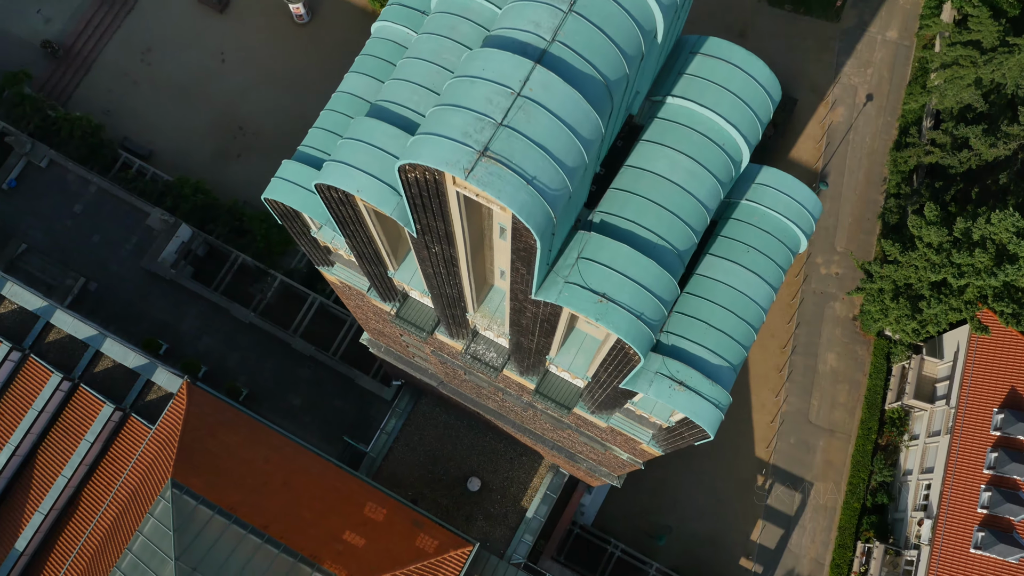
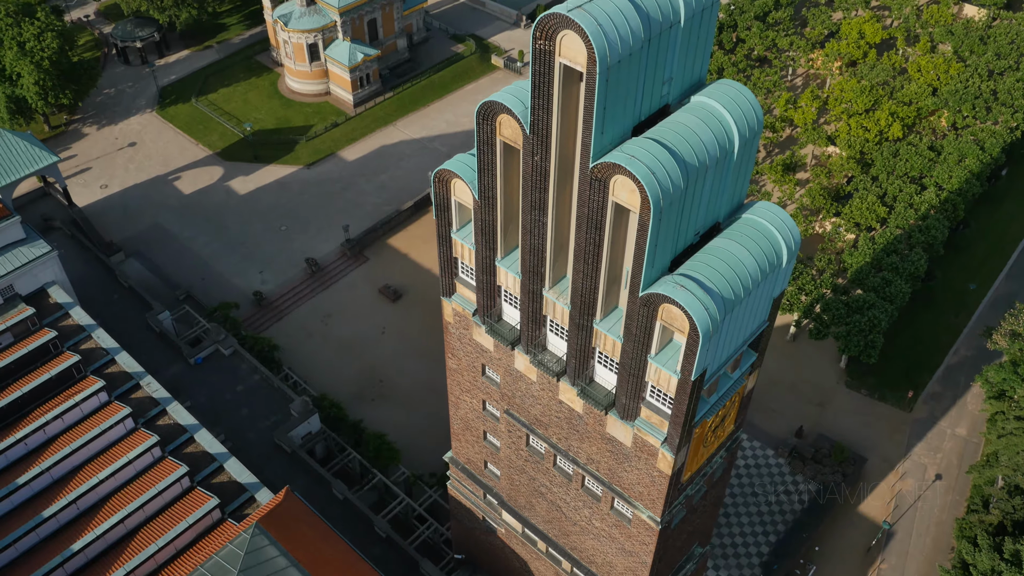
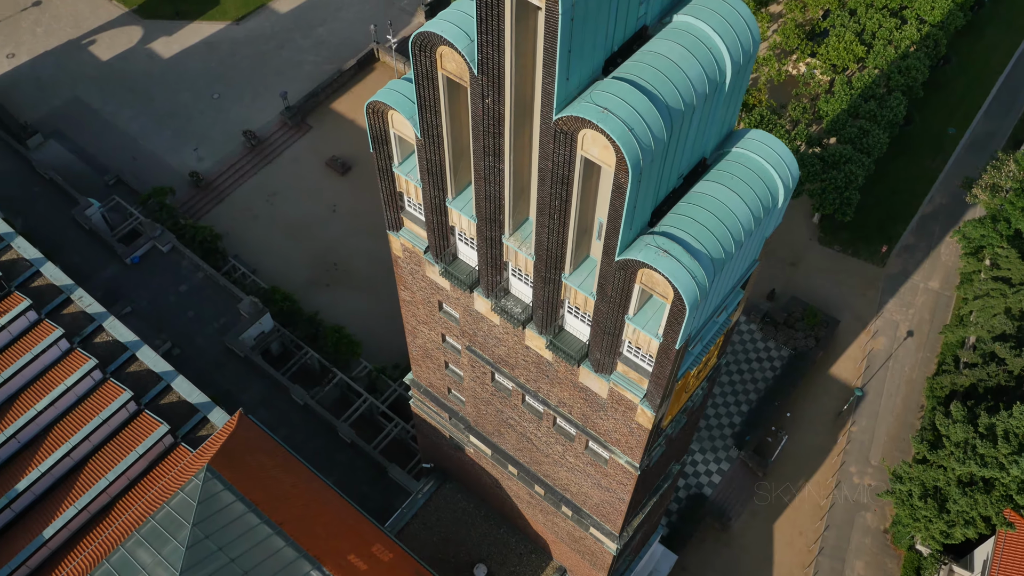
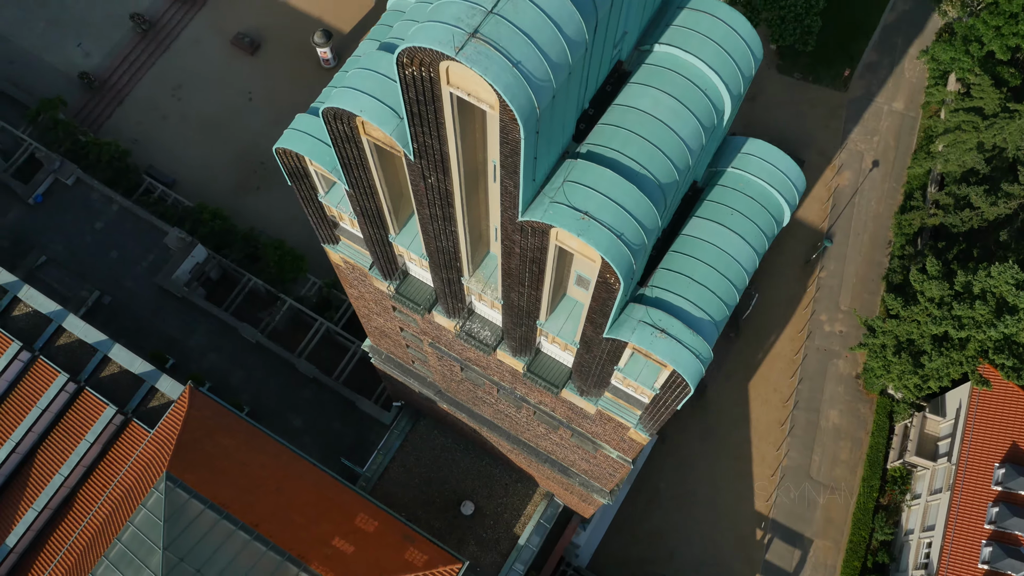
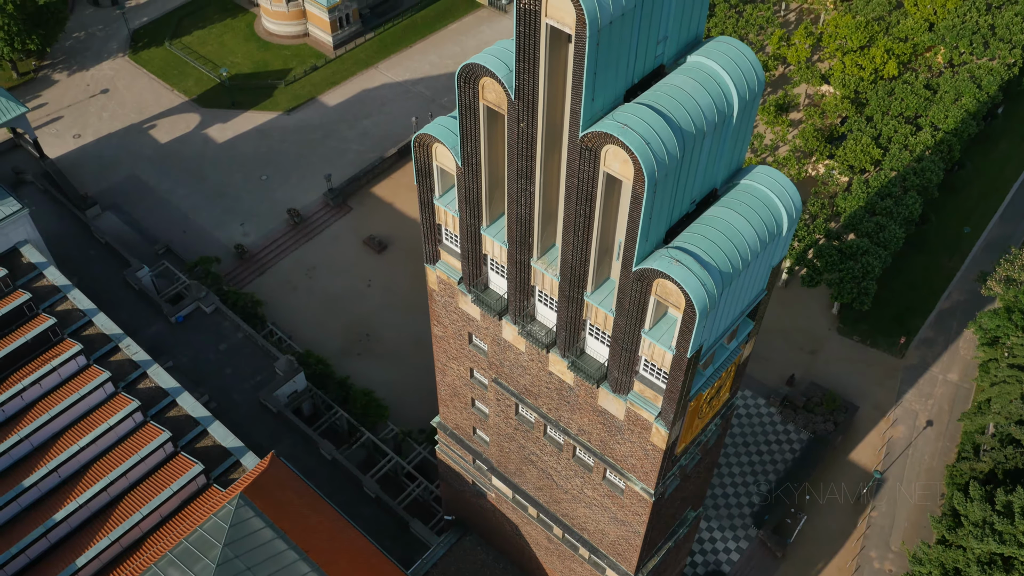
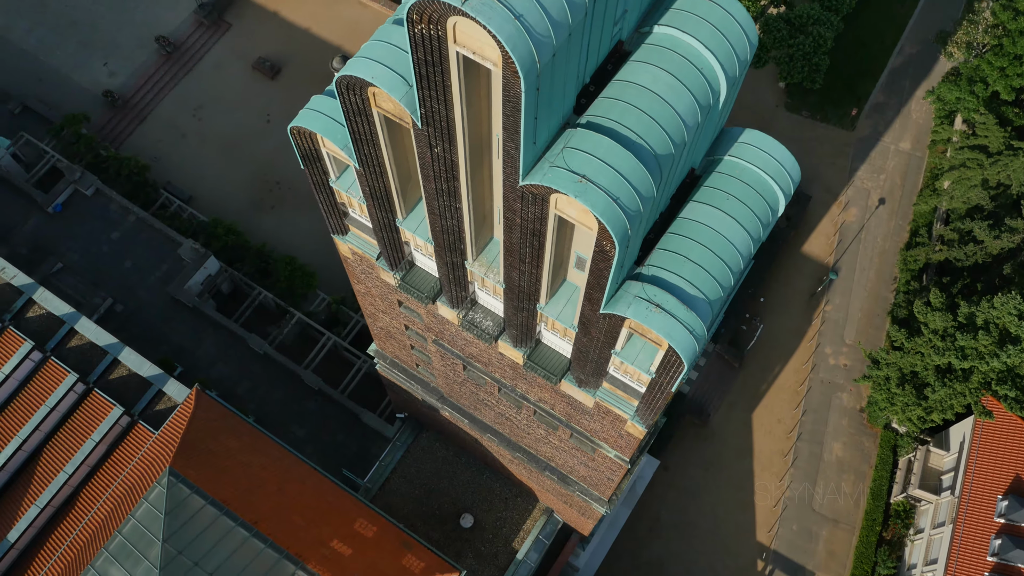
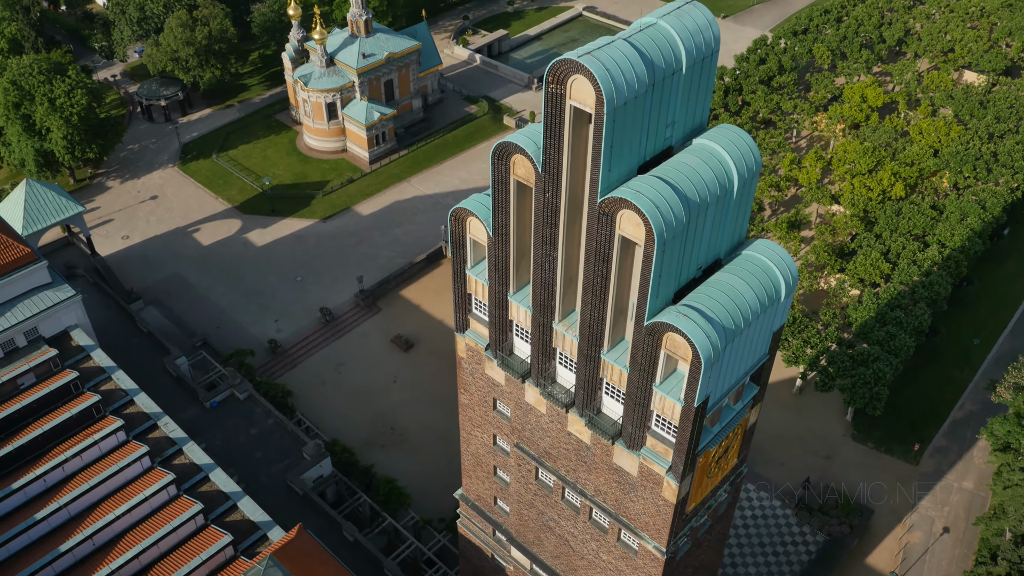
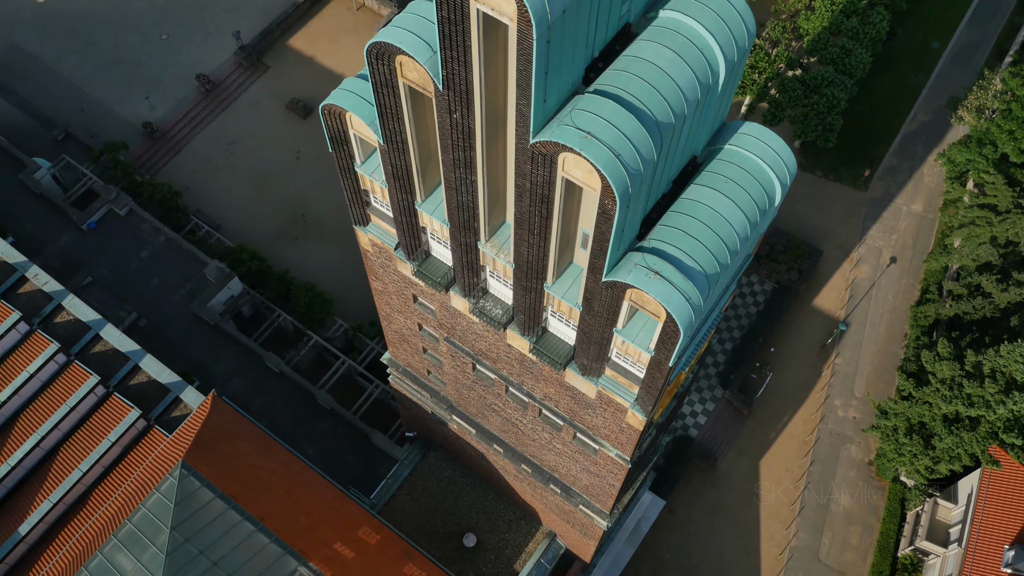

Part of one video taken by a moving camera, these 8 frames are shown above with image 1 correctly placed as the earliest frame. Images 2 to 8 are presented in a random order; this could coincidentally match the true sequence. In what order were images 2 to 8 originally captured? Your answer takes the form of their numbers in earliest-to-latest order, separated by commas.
4, 6, 8, 3, 5, 2, 7
